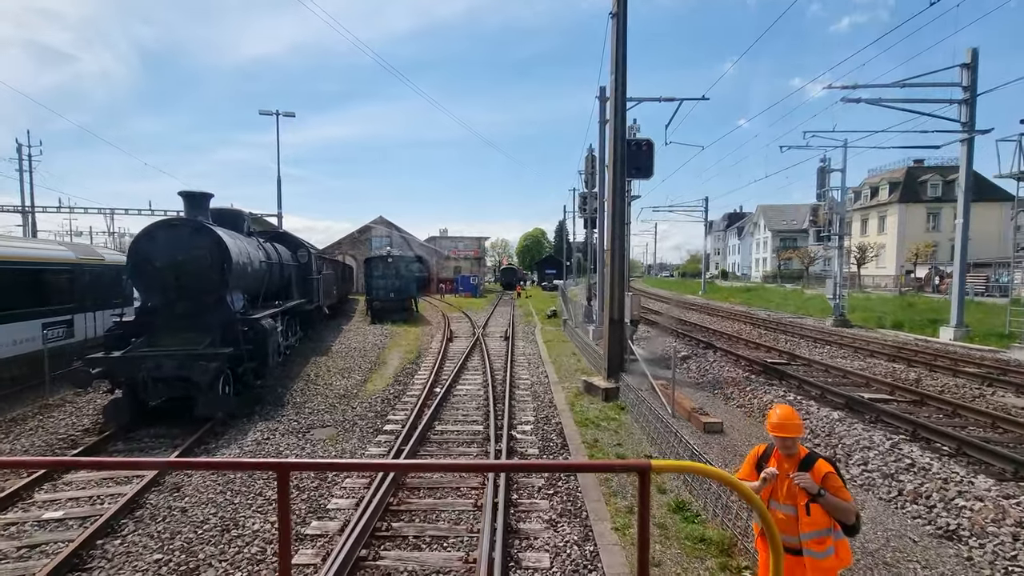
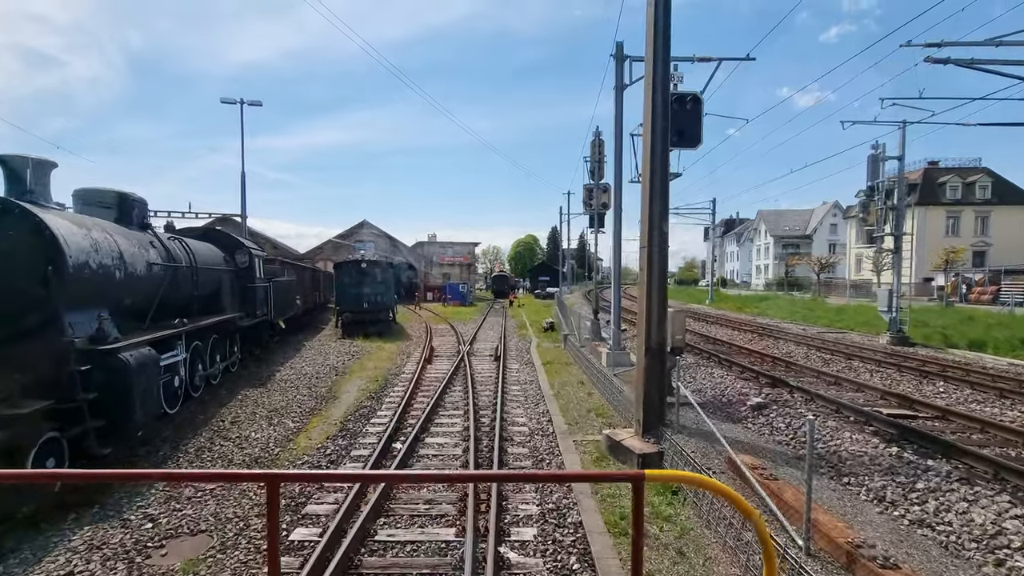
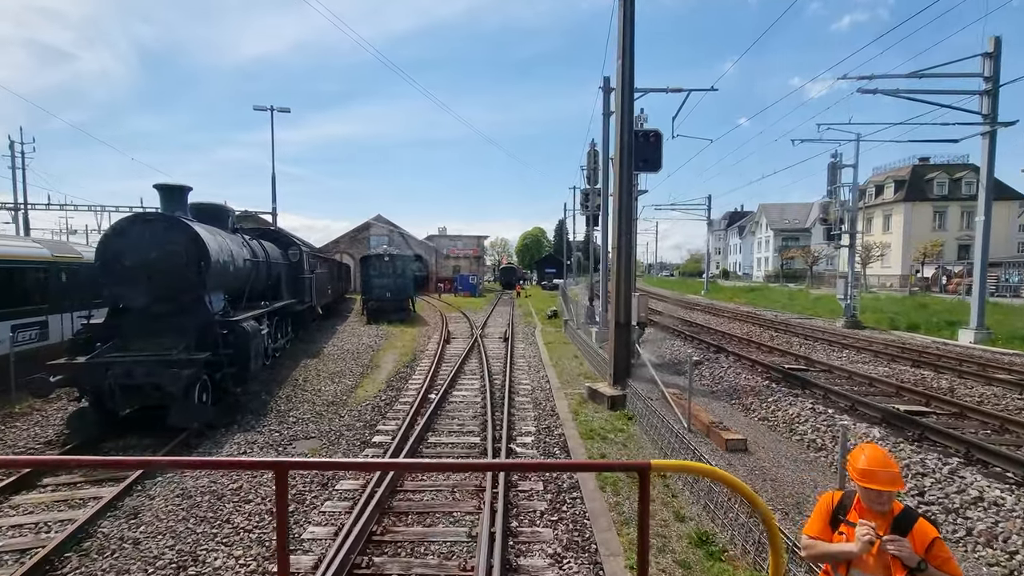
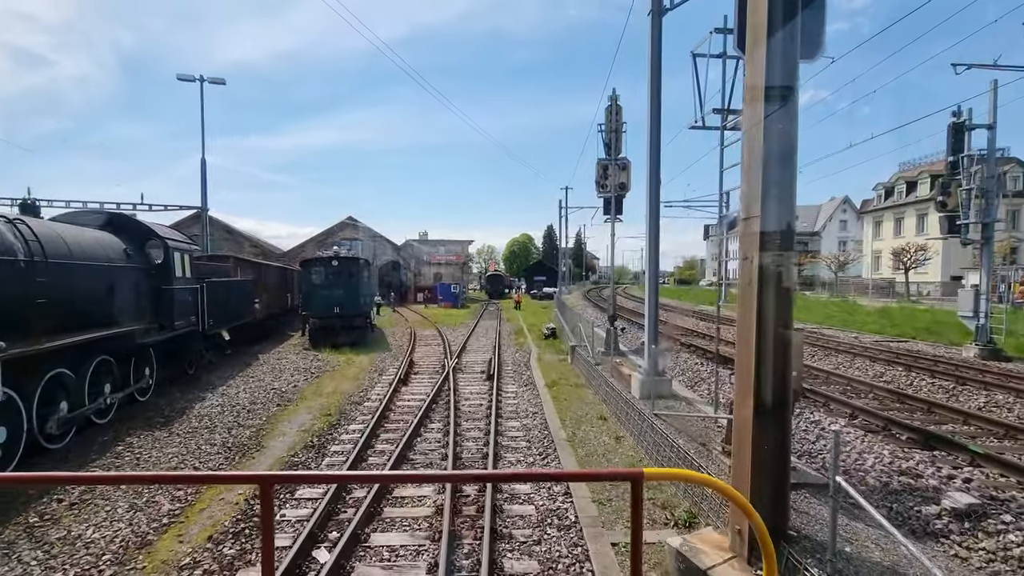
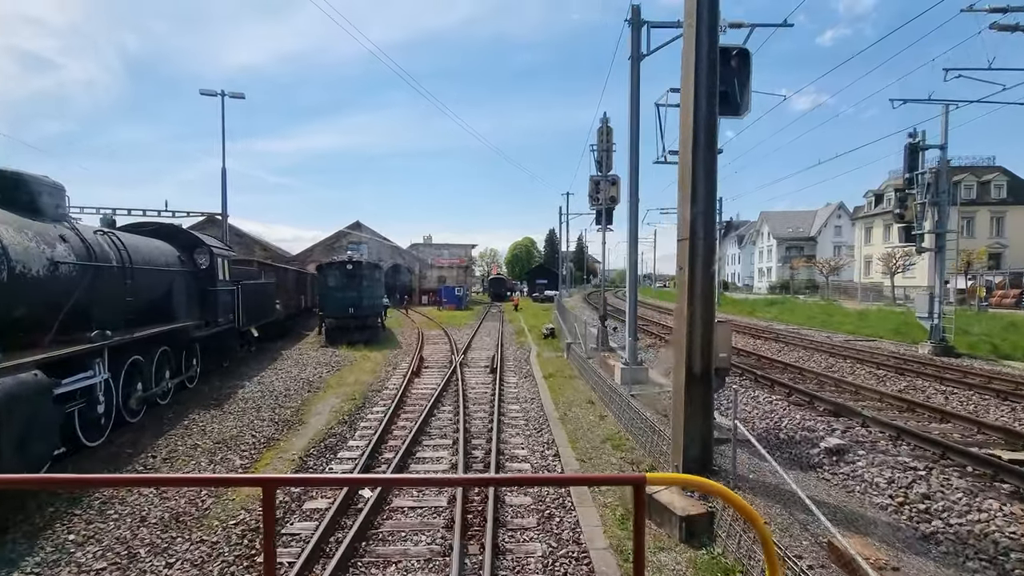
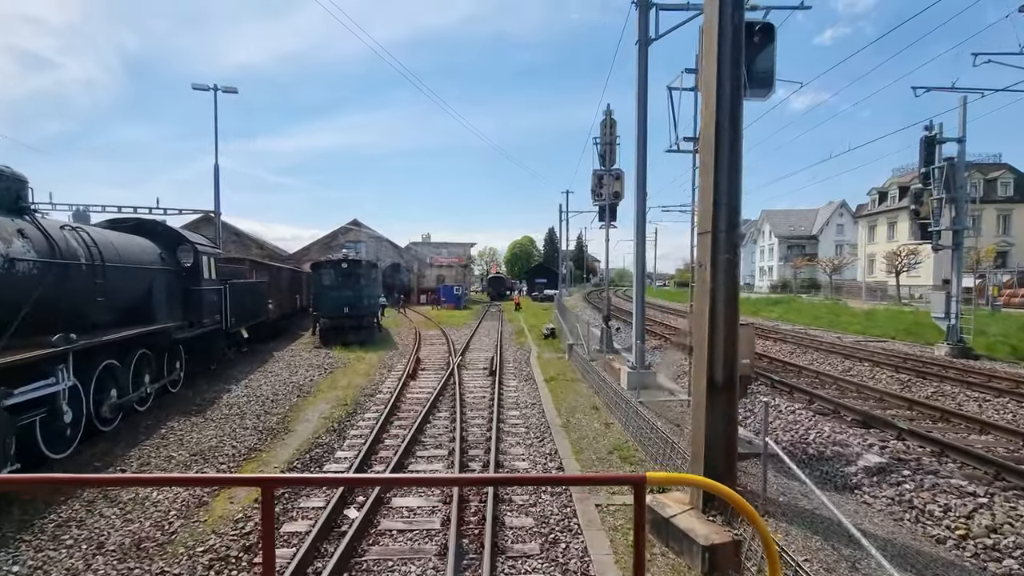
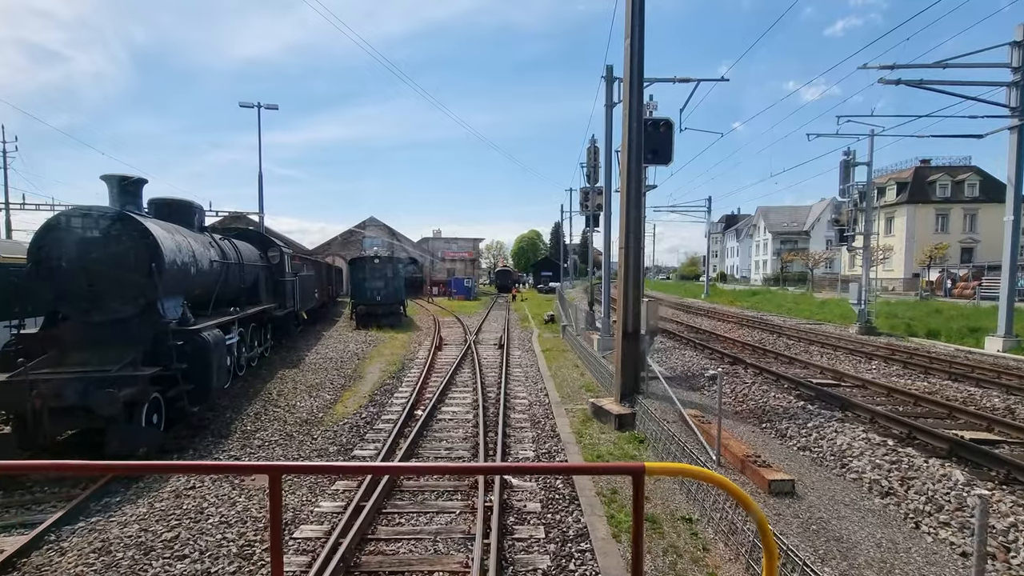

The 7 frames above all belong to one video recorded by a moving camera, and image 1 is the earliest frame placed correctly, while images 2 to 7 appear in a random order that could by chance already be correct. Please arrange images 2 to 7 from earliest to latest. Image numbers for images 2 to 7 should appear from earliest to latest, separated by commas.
3, 7, 2, 5, 6, 4
